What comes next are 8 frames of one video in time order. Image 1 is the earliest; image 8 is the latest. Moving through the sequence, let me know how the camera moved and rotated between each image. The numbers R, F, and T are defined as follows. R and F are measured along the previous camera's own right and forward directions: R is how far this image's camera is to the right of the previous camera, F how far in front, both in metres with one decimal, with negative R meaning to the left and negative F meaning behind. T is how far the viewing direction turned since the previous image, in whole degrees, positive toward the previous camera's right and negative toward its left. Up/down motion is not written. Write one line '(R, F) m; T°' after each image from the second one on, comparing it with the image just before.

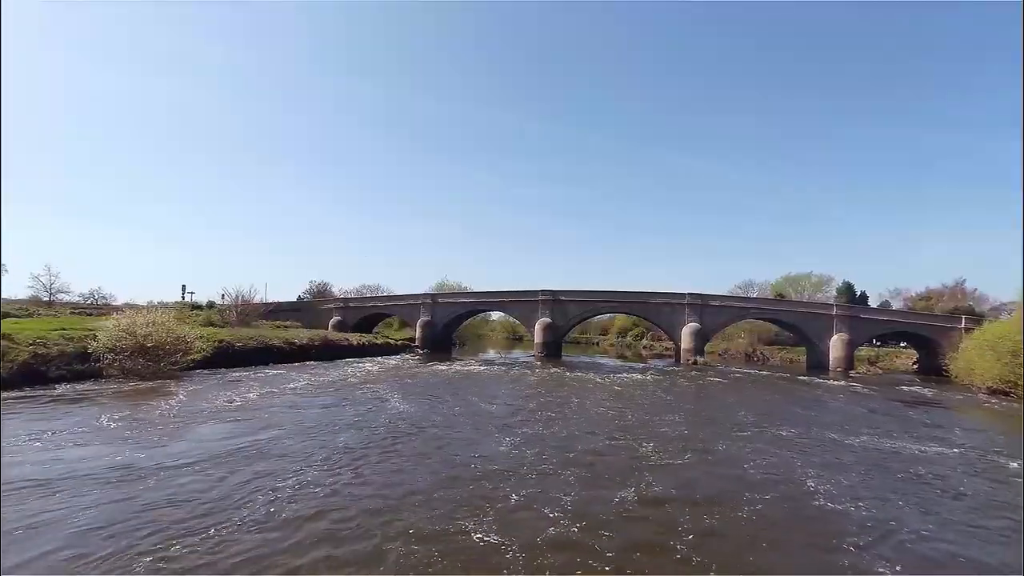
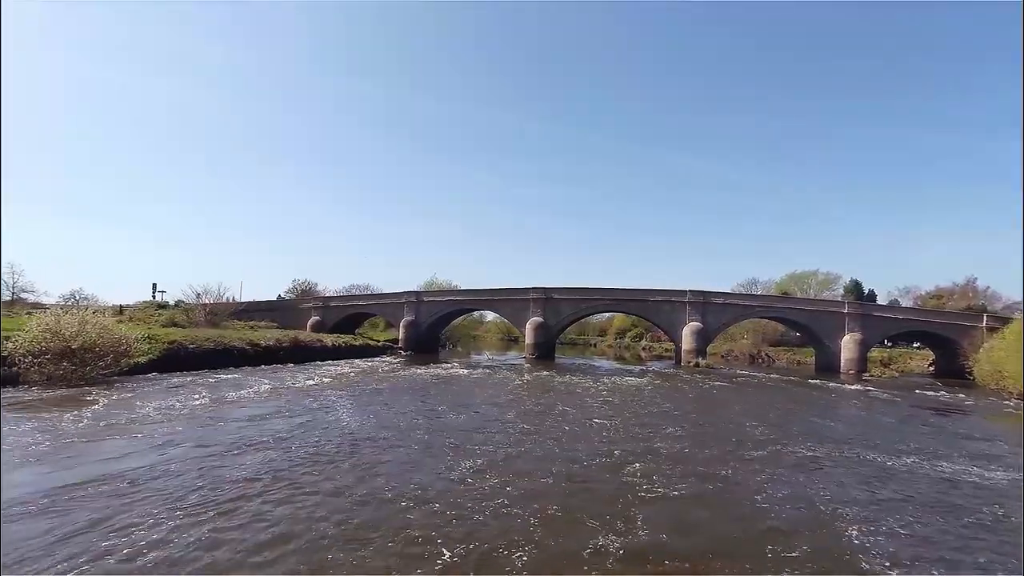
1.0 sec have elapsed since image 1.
(+0.9, +2.7) m; 0°
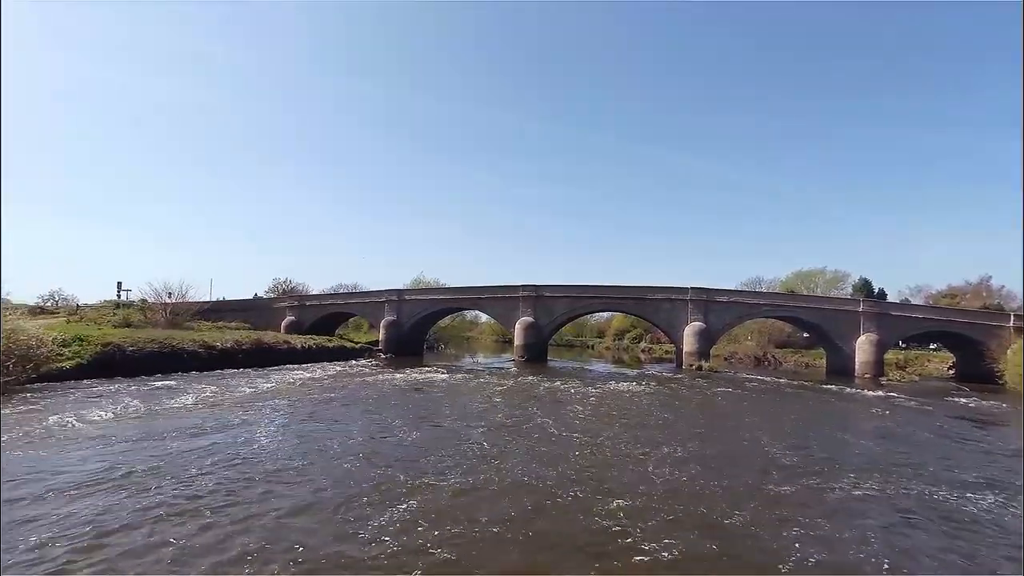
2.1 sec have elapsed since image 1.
(+0.9, +2.9) m; 0°
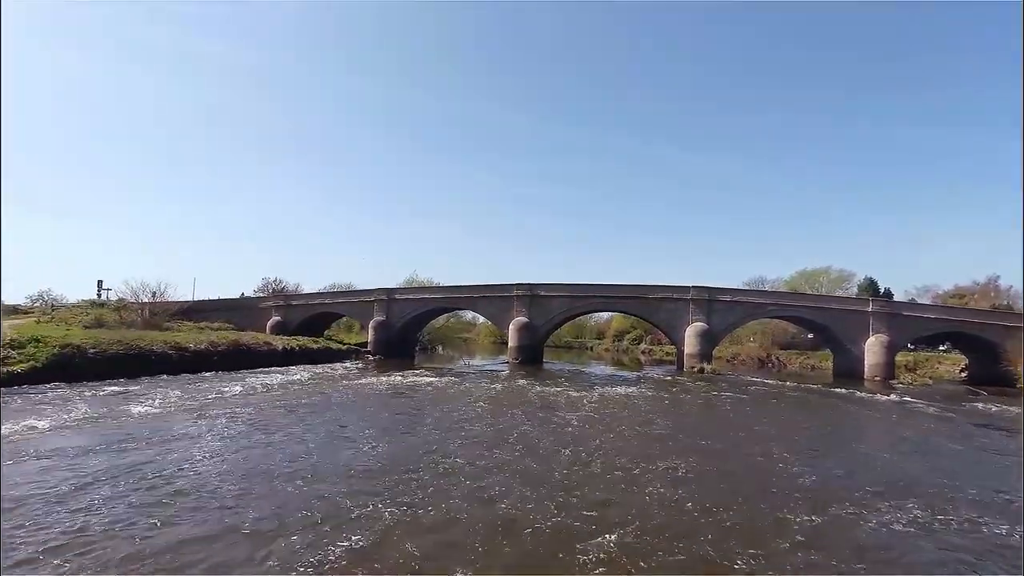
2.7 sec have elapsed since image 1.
(+0.4, +1.5) m; 0°
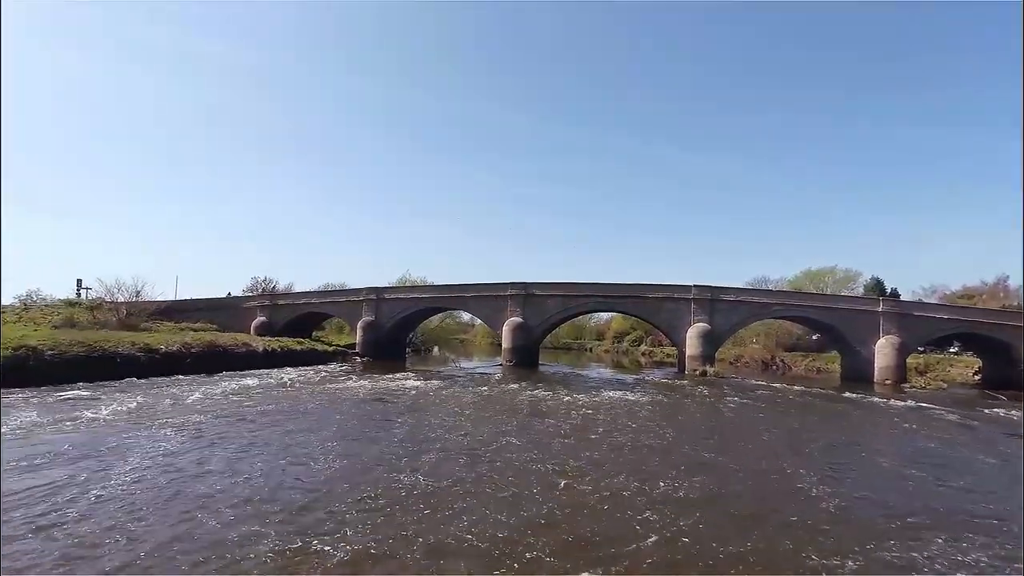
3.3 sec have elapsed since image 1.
(+0.4, +1.5) m; 0°
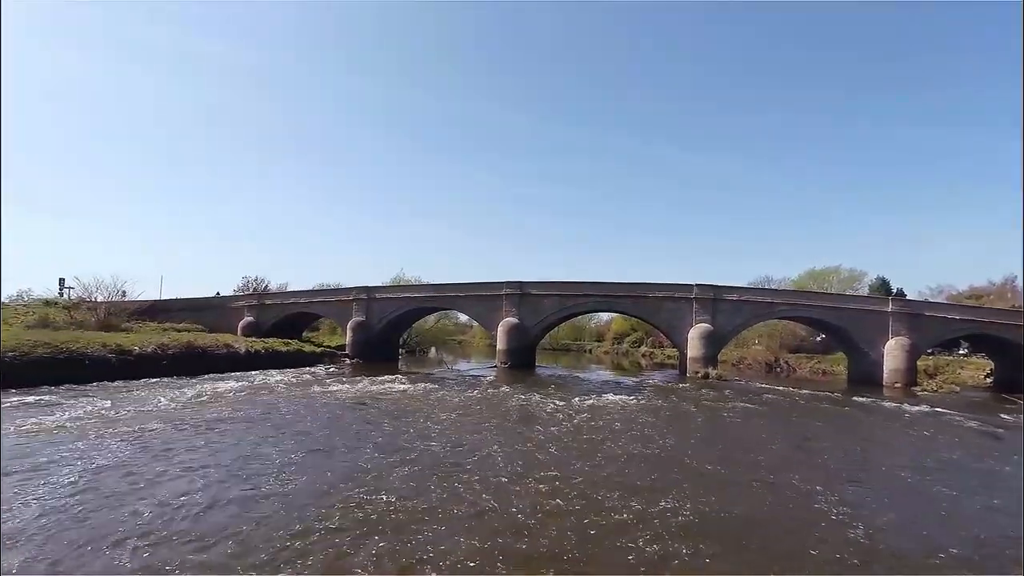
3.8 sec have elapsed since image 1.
(+0.3, +1.2) m; 0°
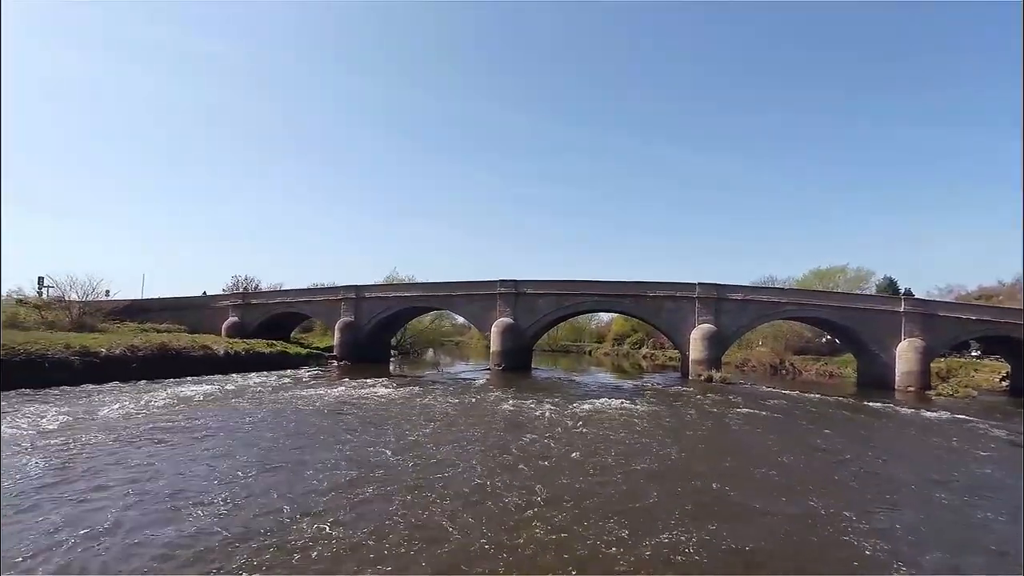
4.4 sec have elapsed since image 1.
(+0.4, +1.4) m; 0°
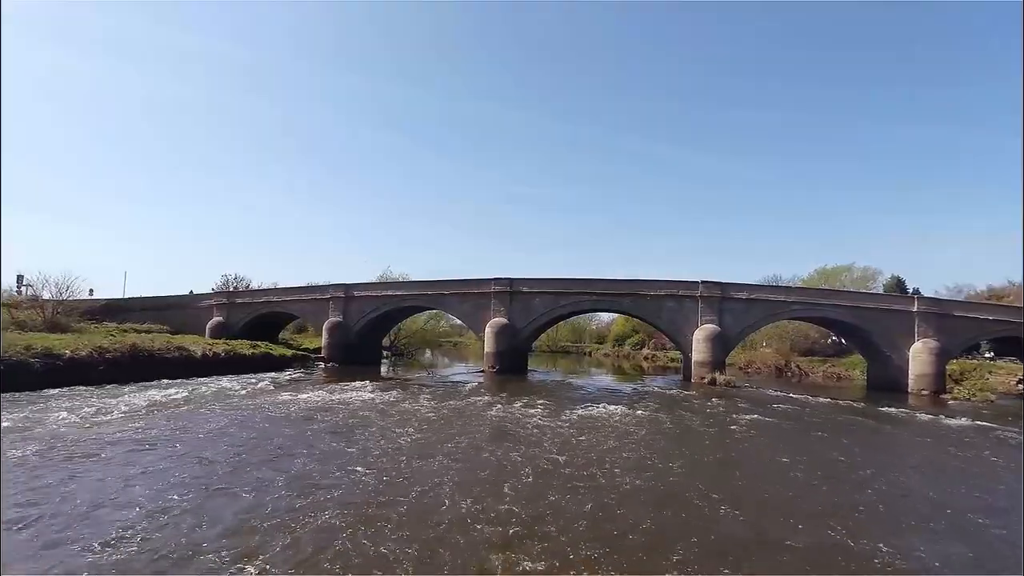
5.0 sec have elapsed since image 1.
(+0.4, +1.3) m; 0°
